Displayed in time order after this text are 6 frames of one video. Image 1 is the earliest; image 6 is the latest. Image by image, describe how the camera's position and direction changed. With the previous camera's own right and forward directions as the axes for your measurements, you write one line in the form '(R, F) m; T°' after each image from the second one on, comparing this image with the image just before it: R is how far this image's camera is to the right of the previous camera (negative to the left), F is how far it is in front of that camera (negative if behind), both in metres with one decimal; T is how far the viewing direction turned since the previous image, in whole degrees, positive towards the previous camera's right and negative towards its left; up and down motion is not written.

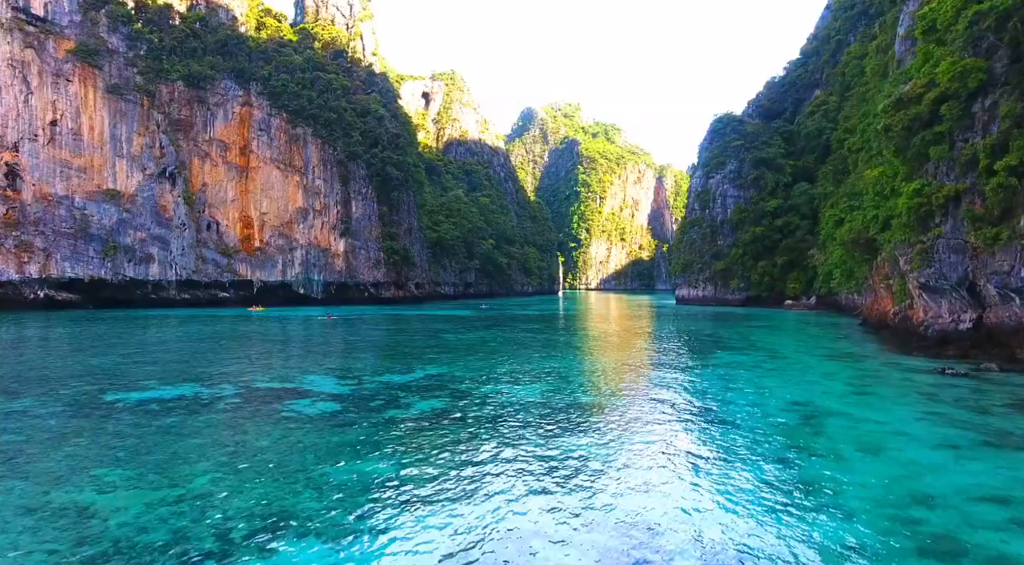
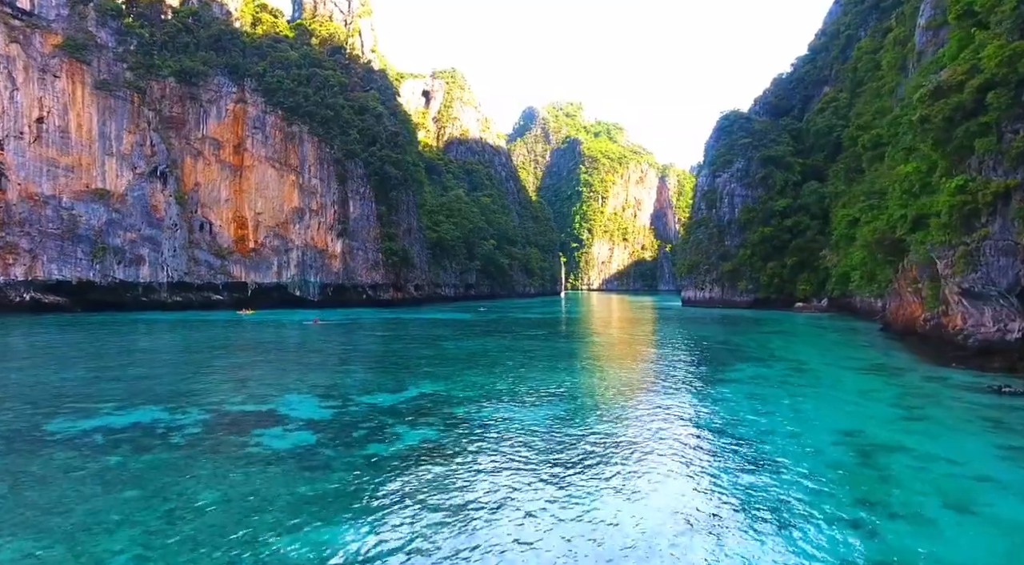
(0.0, +1.0) m; 0°
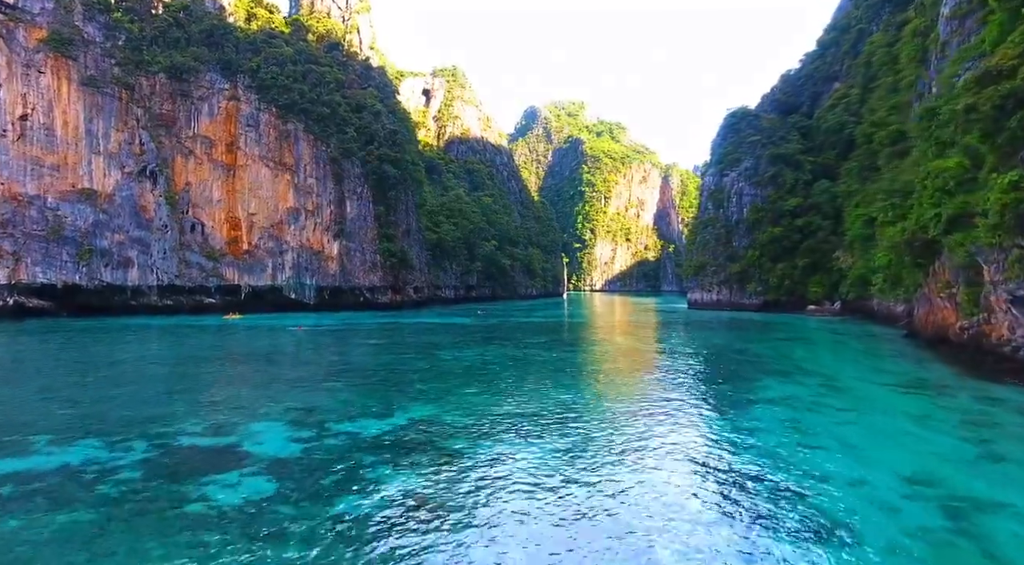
(0.0, +1.1) m; 0°
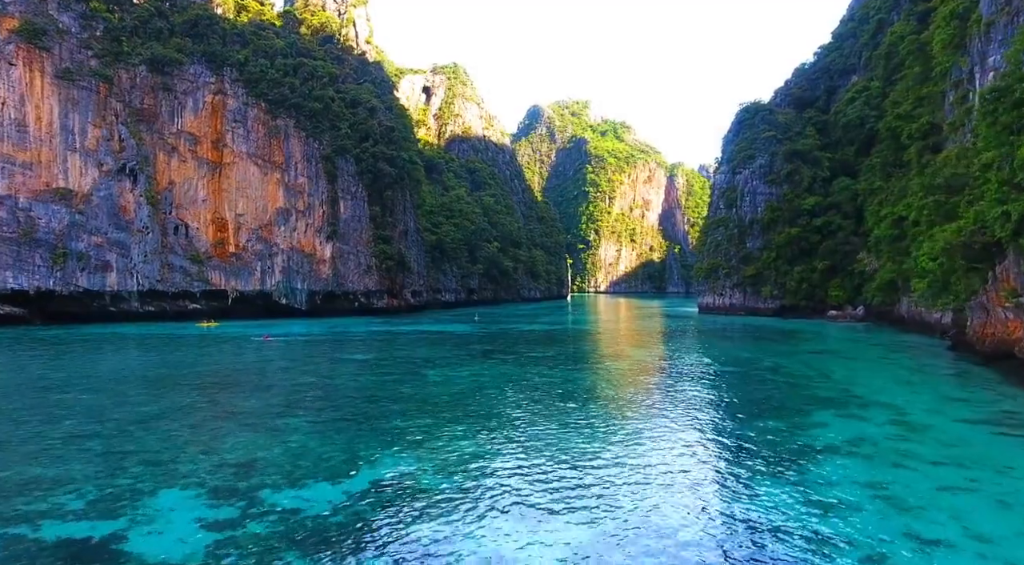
(+0.1, +1.8) m; 0°
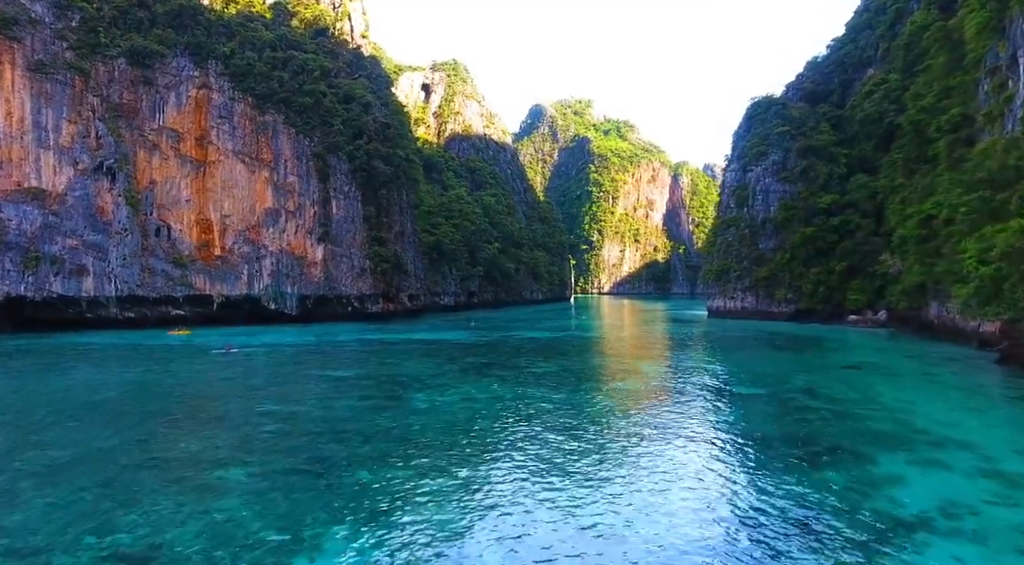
(+0.1, +1.6) m; 0°
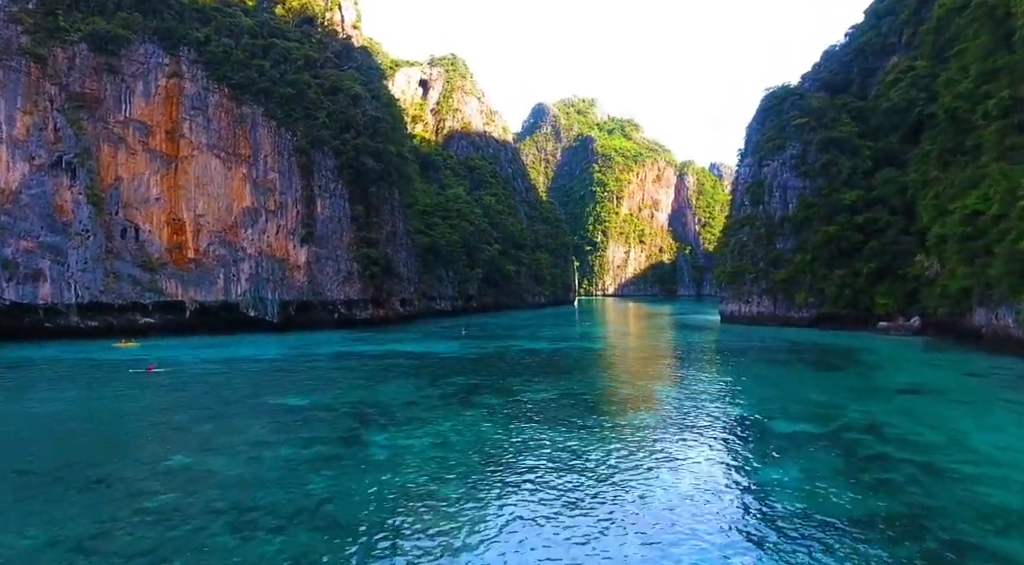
(+0.3, +2.4) m; 0°
